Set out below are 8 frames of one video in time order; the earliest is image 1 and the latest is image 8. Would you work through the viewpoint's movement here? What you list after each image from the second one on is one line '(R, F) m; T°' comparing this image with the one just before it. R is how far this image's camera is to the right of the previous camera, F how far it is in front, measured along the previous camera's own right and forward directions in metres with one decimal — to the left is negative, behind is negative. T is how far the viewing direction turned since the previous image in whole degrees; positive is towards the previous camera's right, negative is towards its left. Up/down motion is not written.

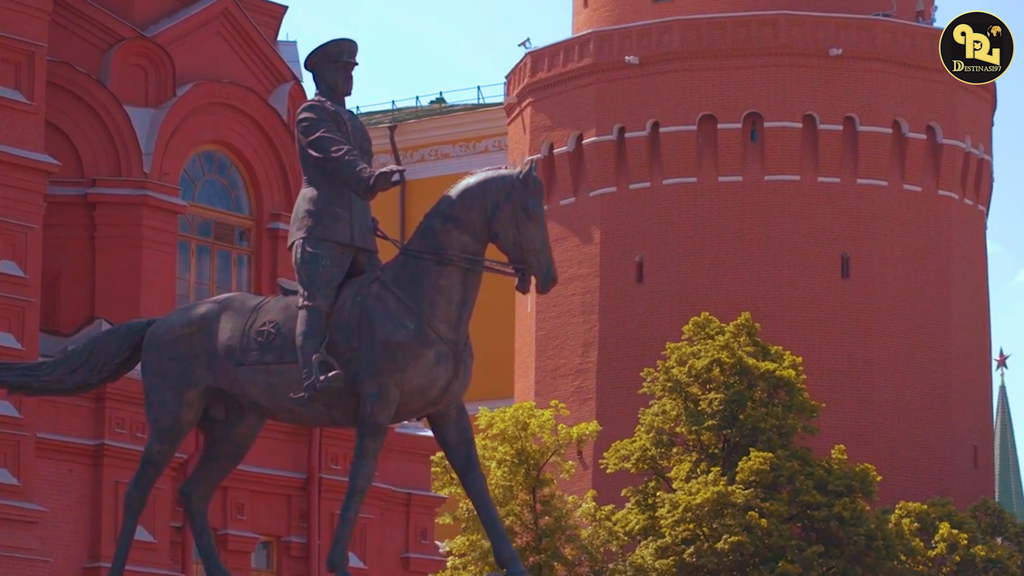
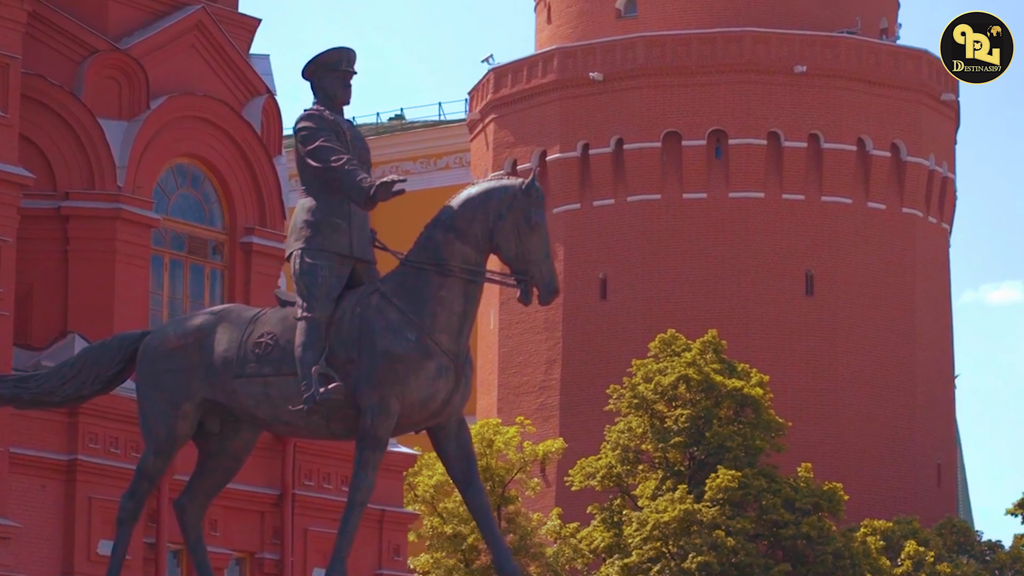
(-0.2, +0.2) m; +1°
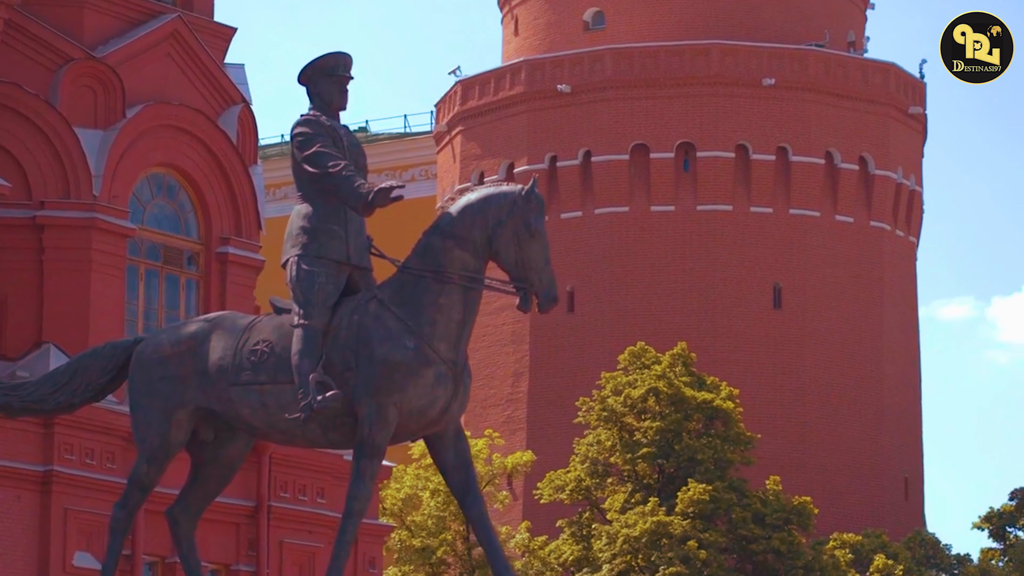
(-0.2, +0.1) m; +1°
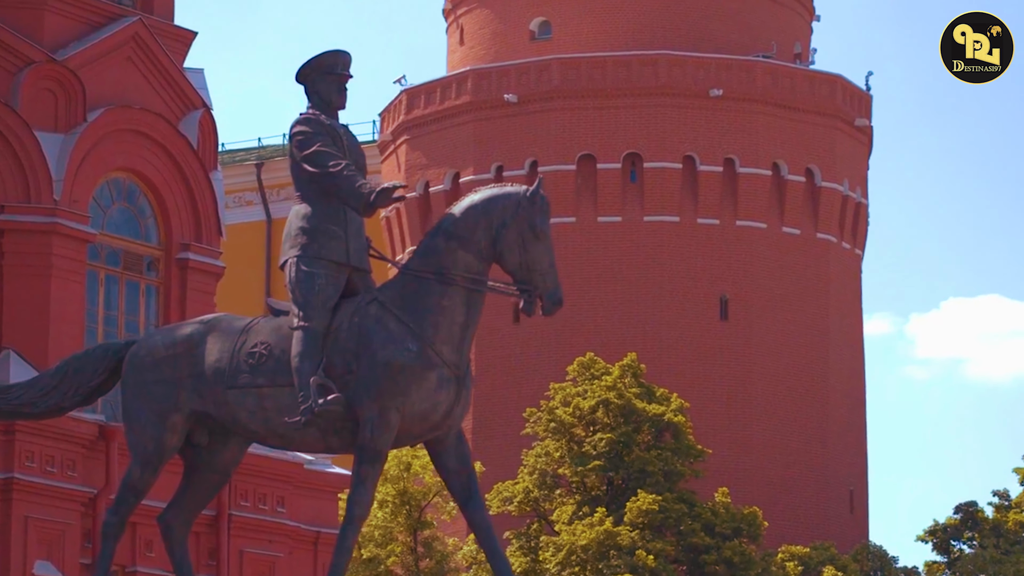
(-0.4, +0.2) m; +1°
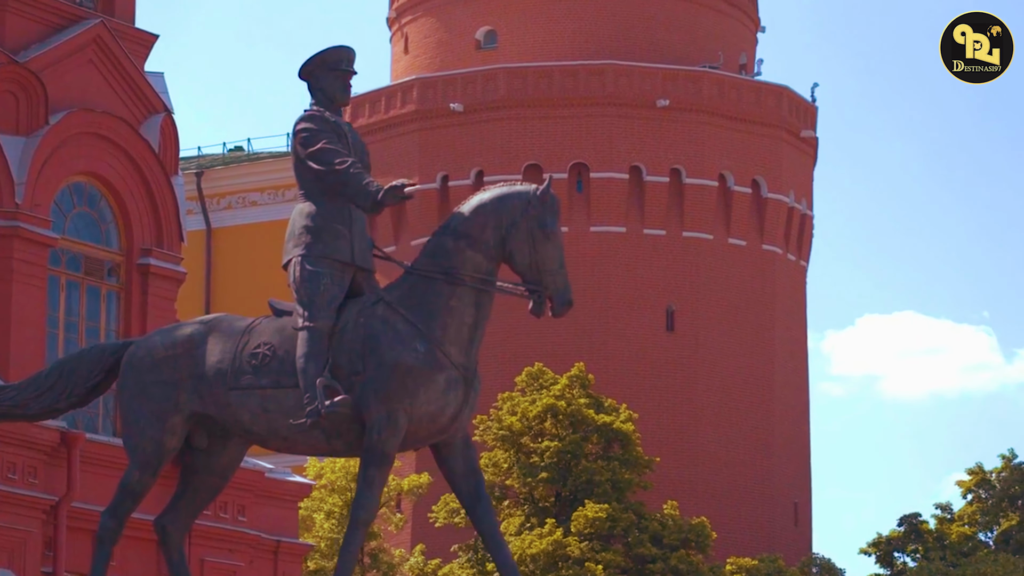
(-0.4, +0.2) m; +1°
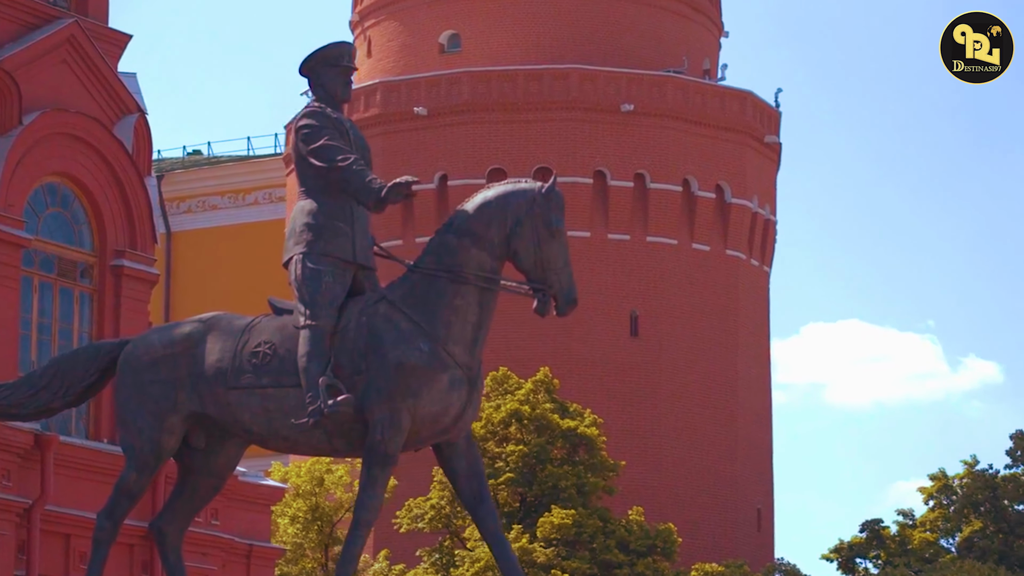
(-0.2, +0.1) m; +1°
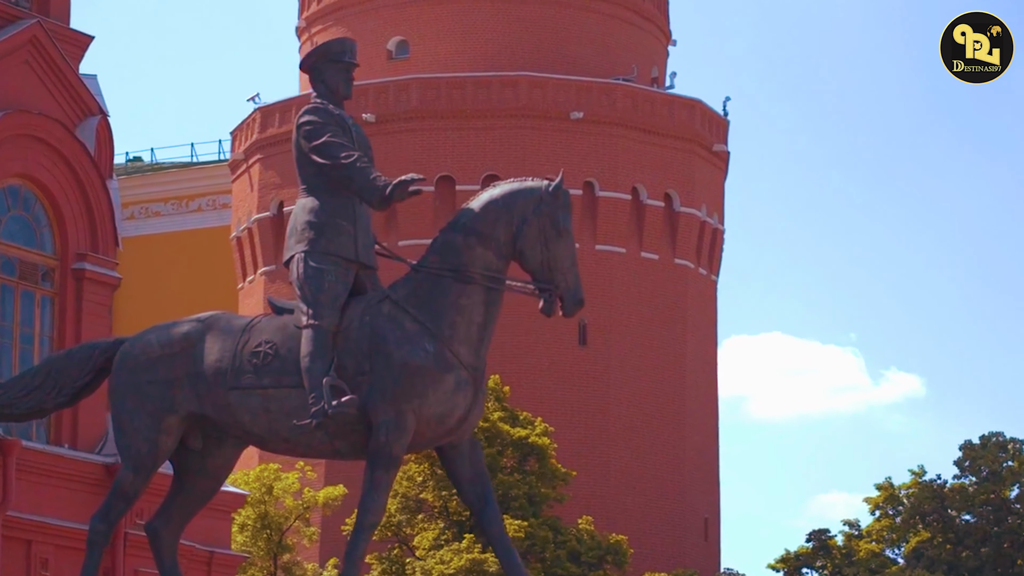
(-0.3, +0.2) m; +1°
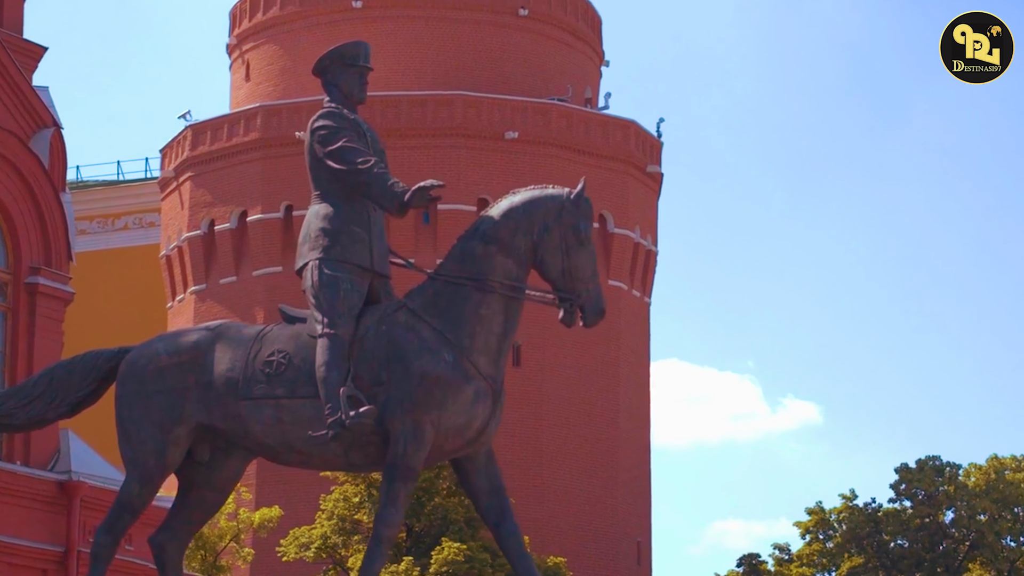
(-0.5, +0.3) m; +2°
